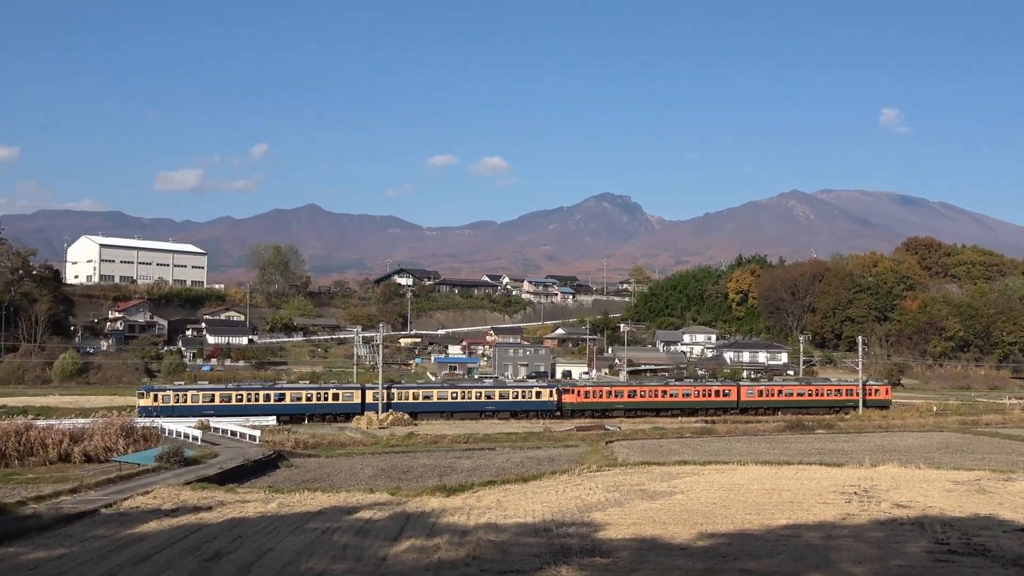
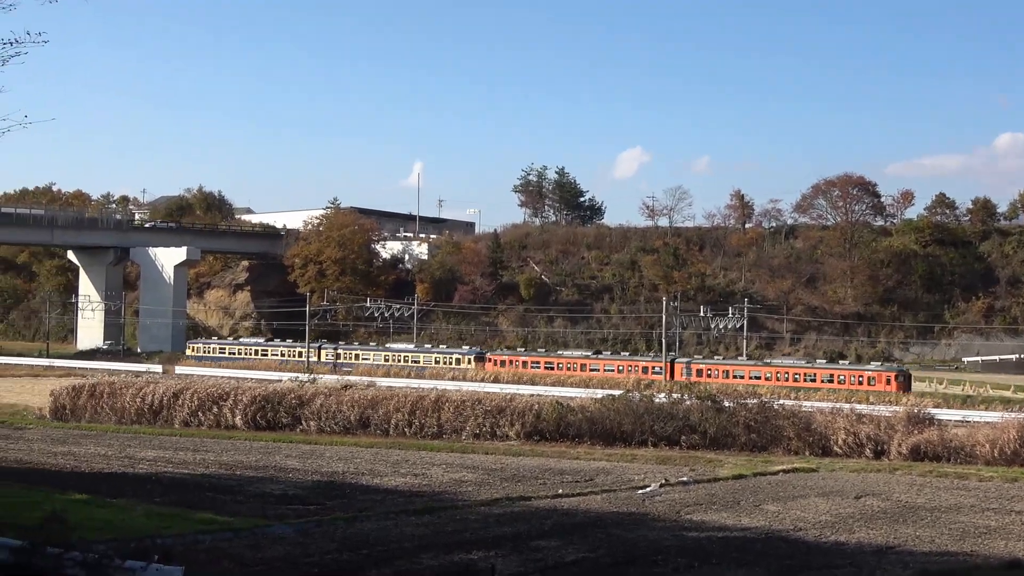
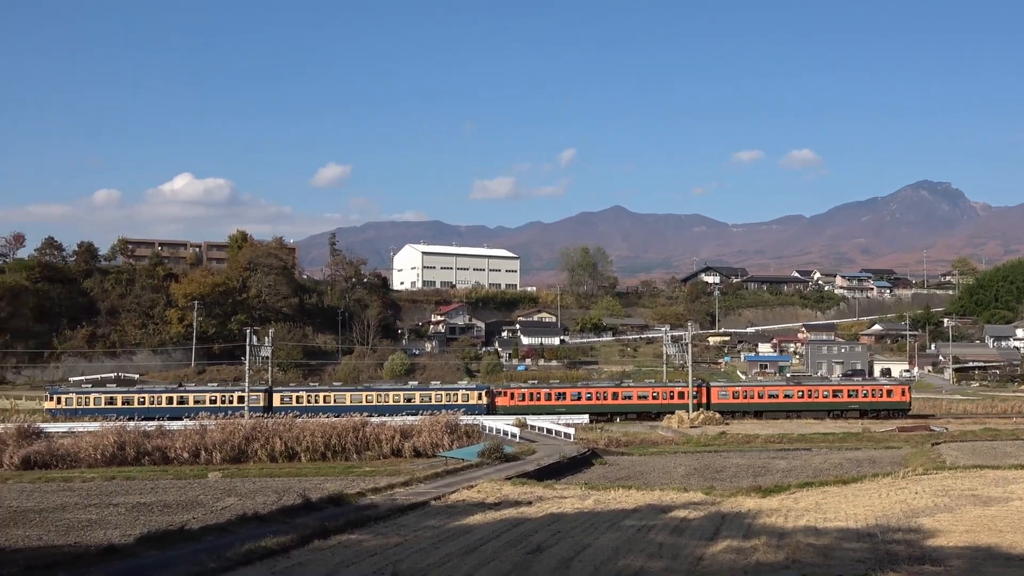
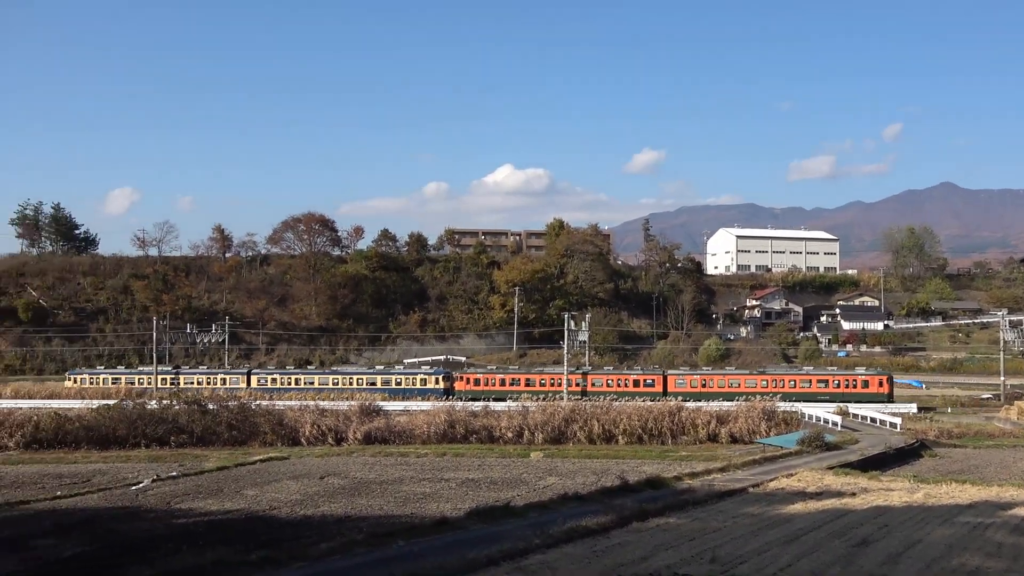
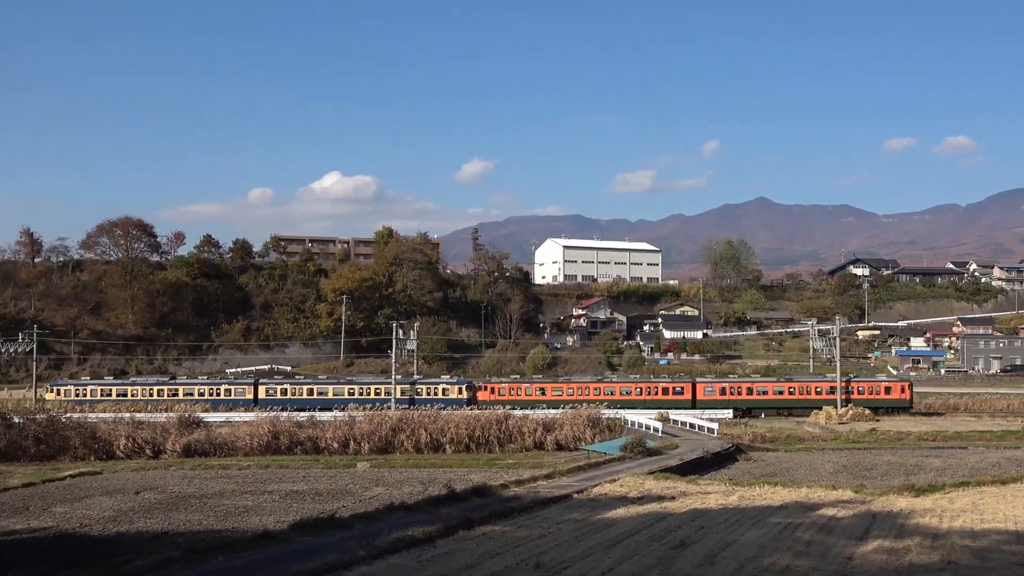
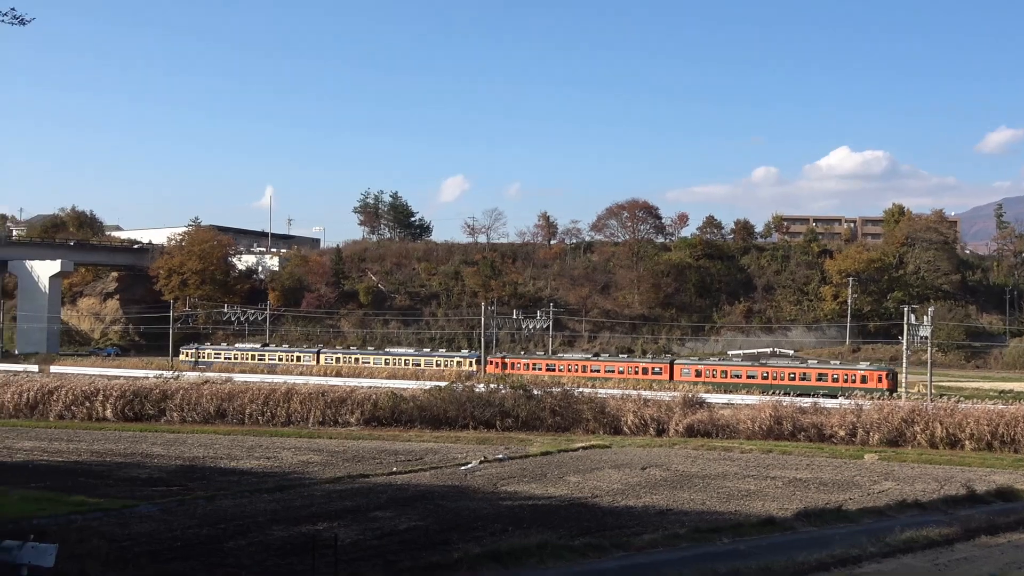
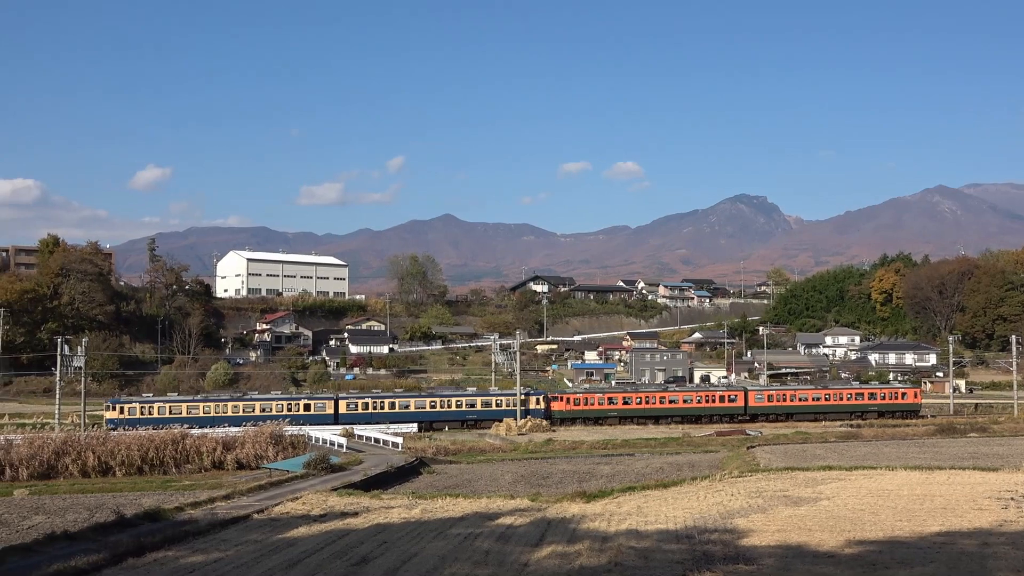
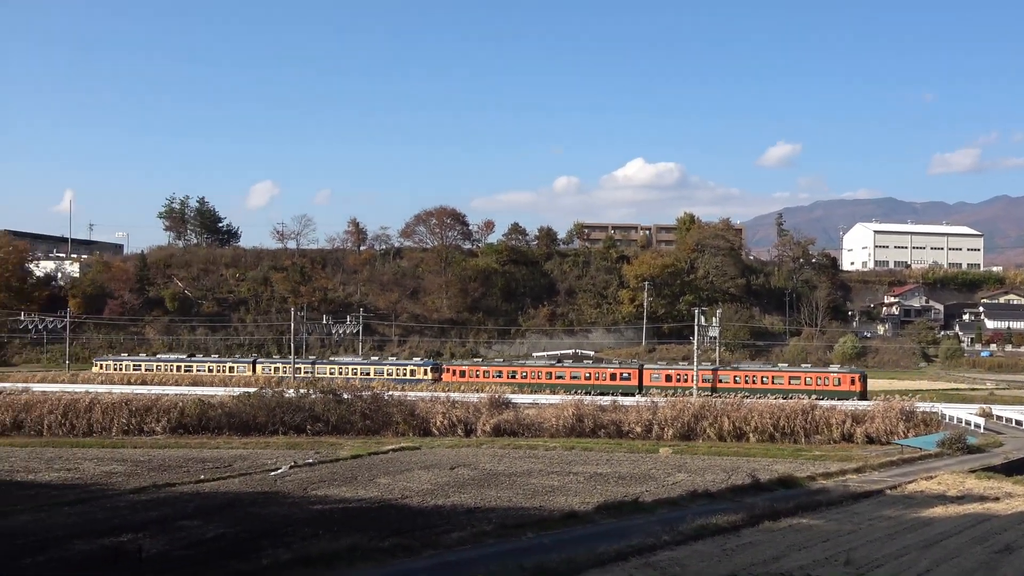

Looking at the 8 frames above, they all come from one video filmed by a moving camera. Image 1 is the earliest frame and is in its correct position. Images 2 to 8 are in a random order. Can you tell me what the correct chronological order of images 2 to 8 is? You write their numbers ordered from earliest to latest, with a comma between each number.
7, 3, 5, 4, 8, 6, 2
